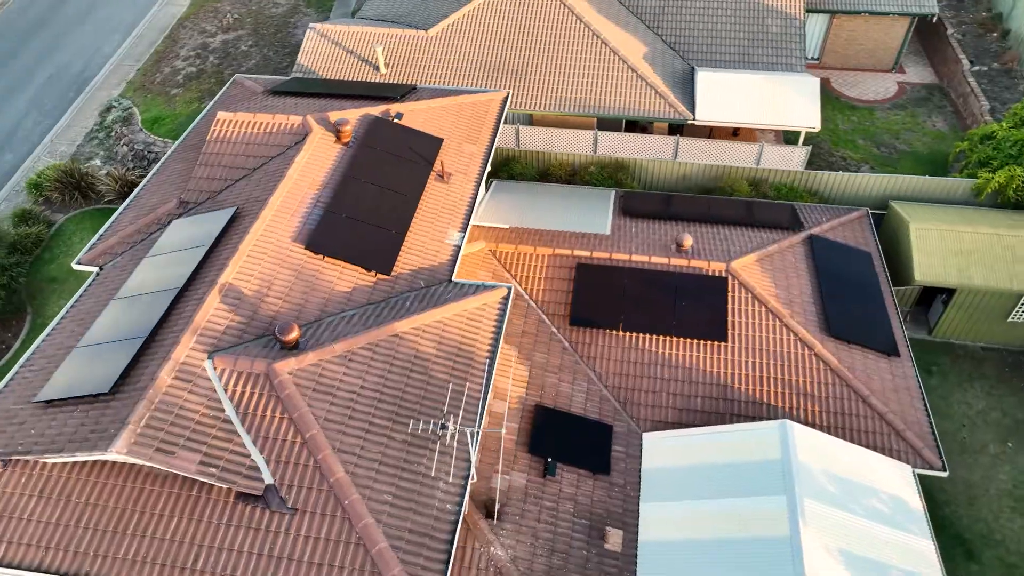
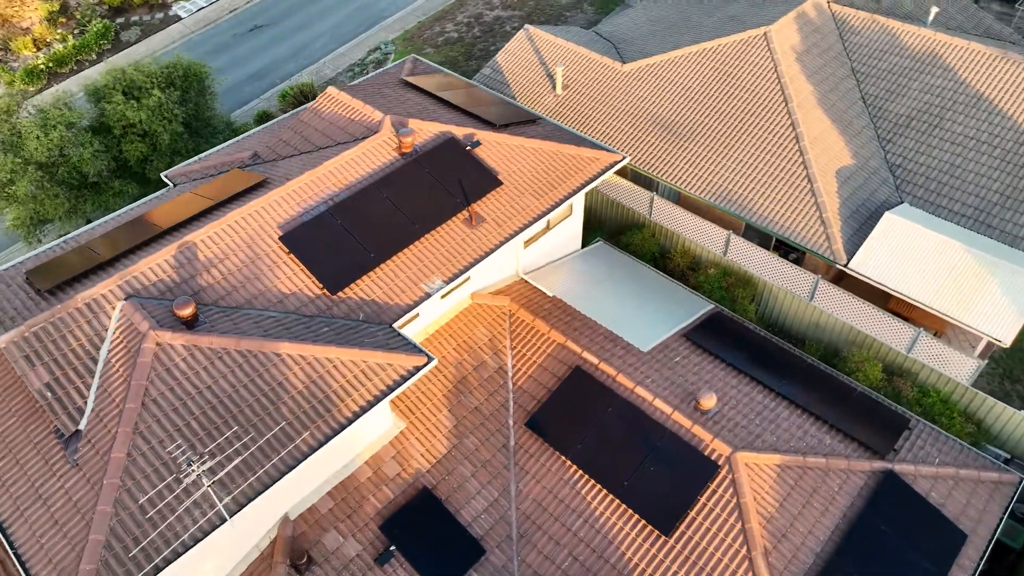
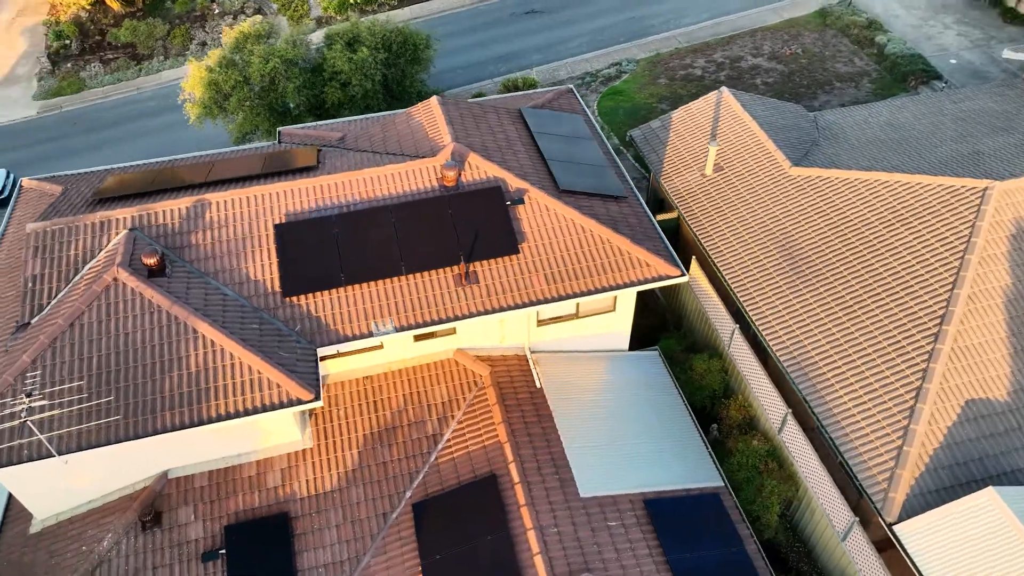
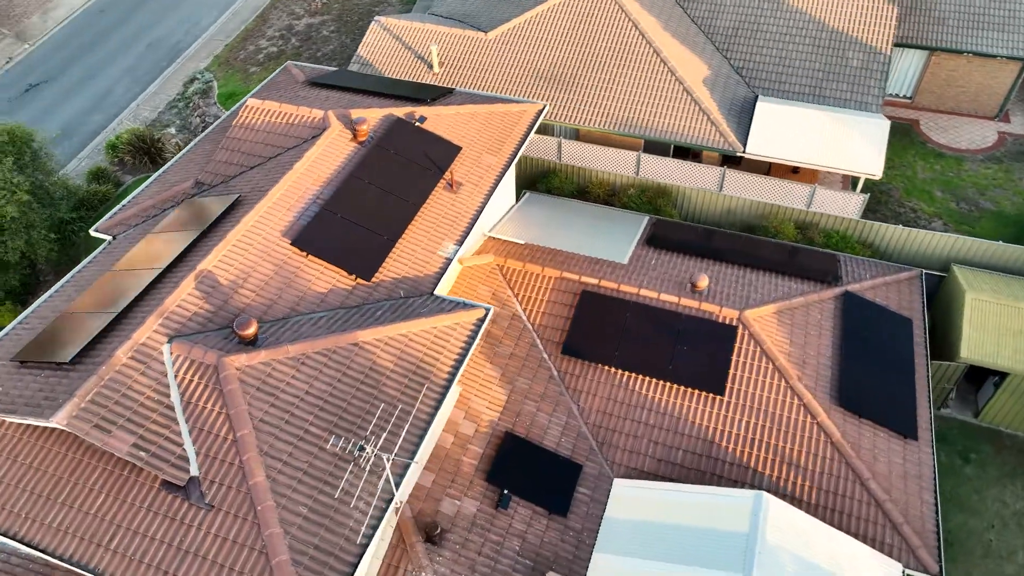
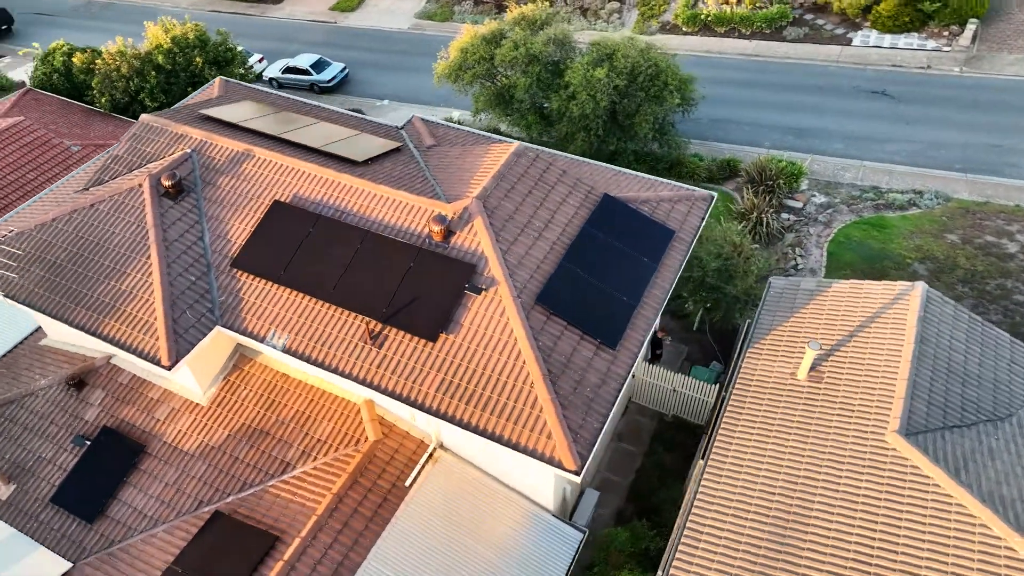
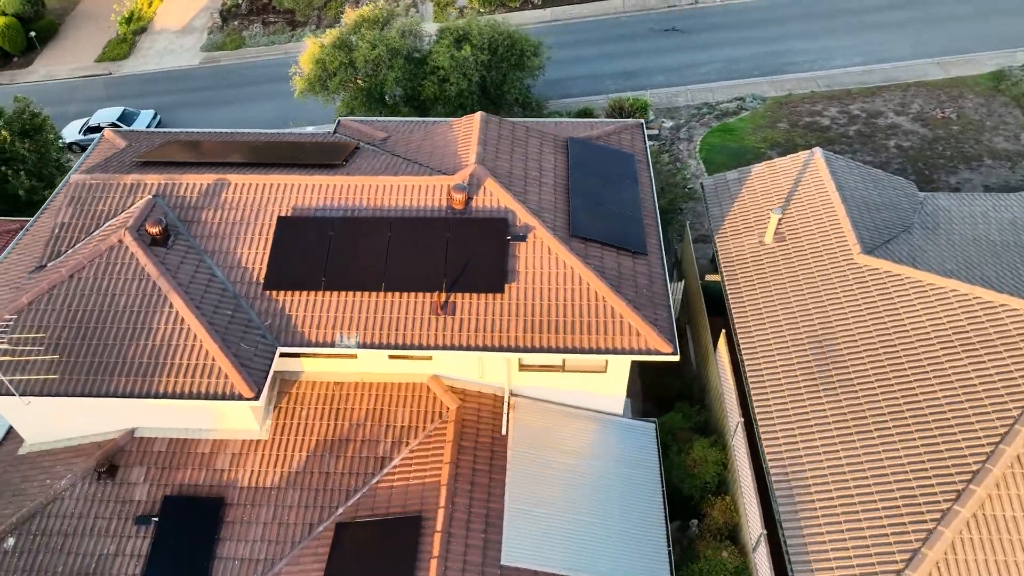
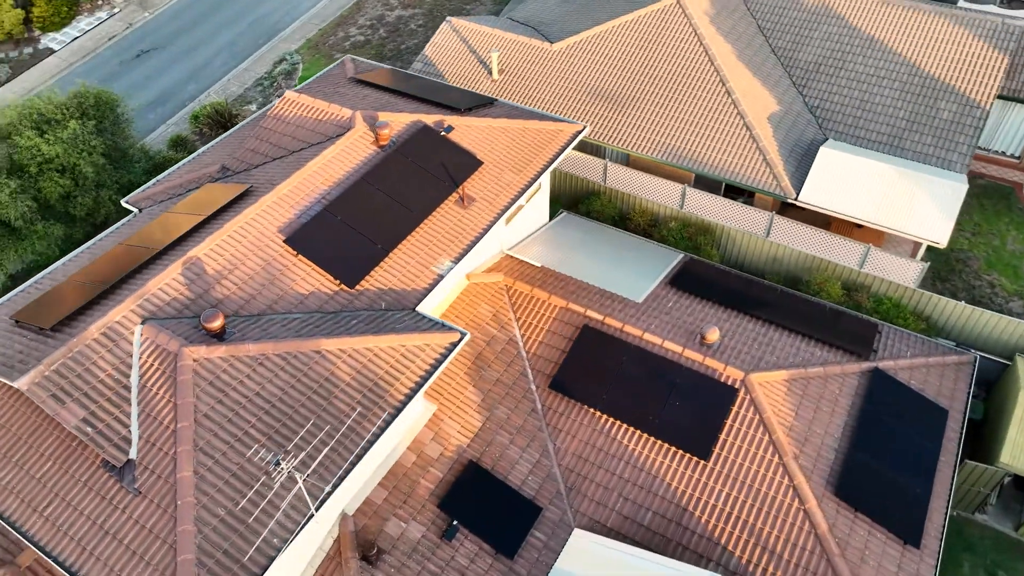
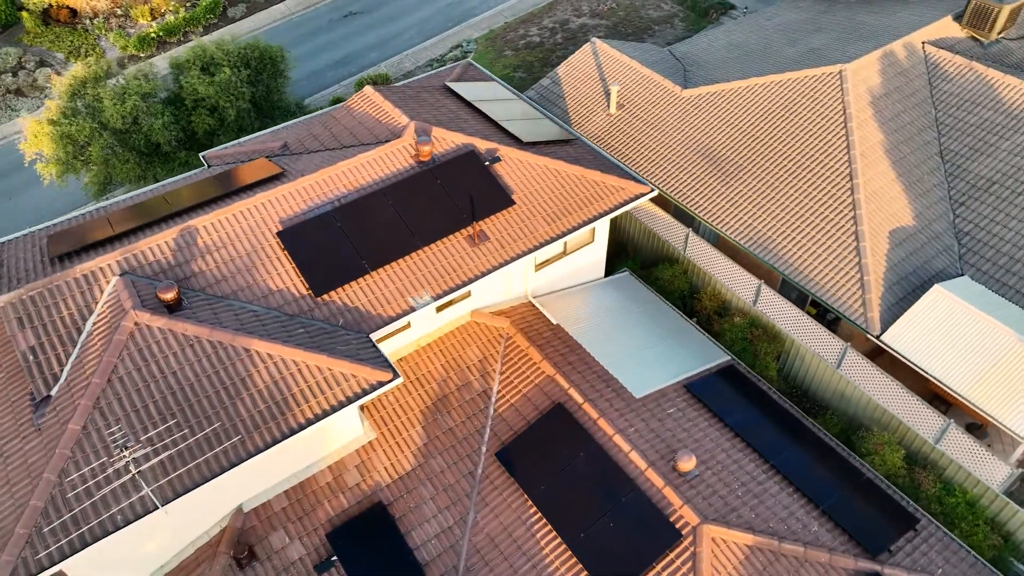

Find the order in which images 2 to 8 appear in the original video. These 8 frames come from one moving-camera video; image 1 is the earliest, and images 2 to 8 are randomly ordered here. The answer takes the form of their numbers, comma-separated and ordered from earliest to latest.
4, 7, 2, 8, 3, 6, 5
